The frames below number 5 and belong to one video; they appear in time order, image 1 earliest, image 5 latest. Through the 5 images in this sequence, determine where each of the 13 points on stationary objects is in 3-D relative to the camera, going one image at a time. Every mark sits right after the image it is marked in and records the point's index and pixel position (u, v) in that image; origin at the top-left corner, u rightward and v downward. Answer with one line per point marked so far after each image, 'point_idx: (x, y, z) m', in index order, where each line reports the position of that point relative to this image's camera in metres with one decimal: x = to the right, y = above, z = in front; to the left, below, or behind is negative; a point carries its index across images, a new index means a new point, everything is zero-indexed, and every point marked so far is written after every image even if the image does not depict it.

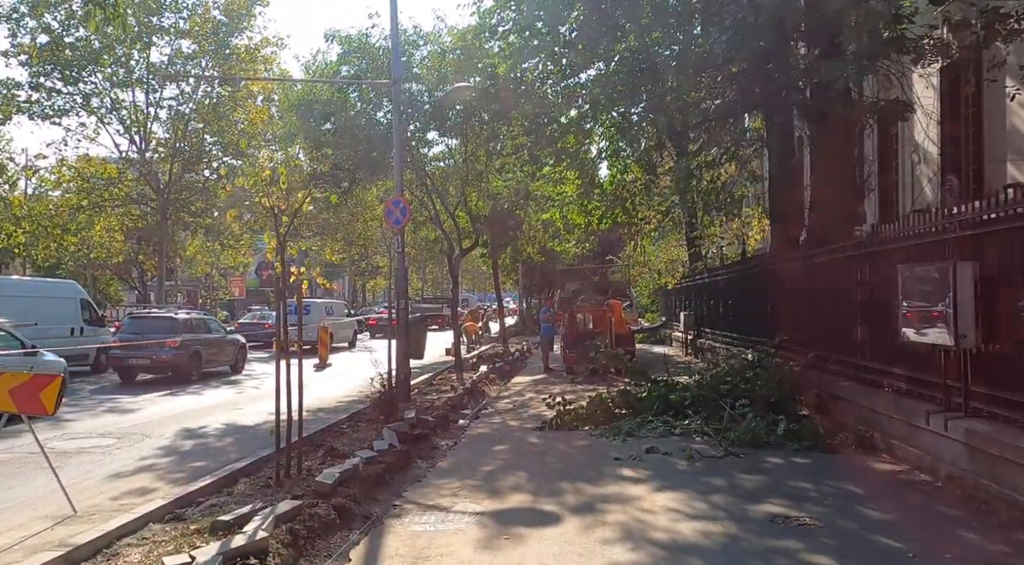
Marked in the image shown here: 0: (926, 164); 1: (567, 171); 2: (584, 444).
0: (+7.4, +2.1, +13.0) m
1: (+1.3, +2.7, +17.4) m
2: (+0.8, -1.8, +7.8) m
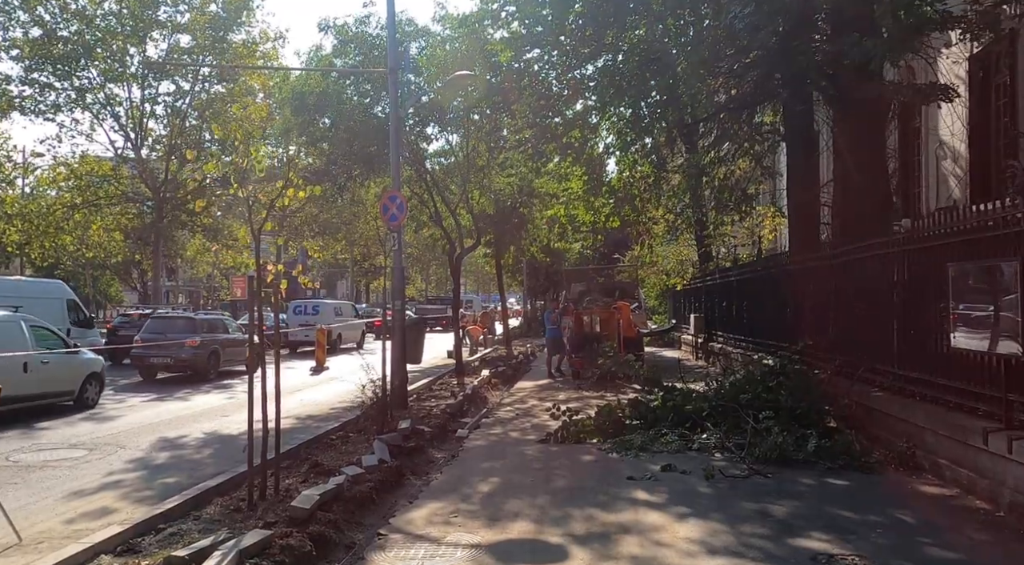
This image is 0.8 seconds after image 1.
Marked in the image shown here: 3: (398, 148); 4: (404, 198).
0: (+7.5, +2.1, +12.3) m
1: (+1.4, +2.7, +16.7) m
2: (+0.8, -1.8, +7.2) m
3: (-2.2, +2.6, +13.9) m
4: (-1.9, +1.4, +12.3) m
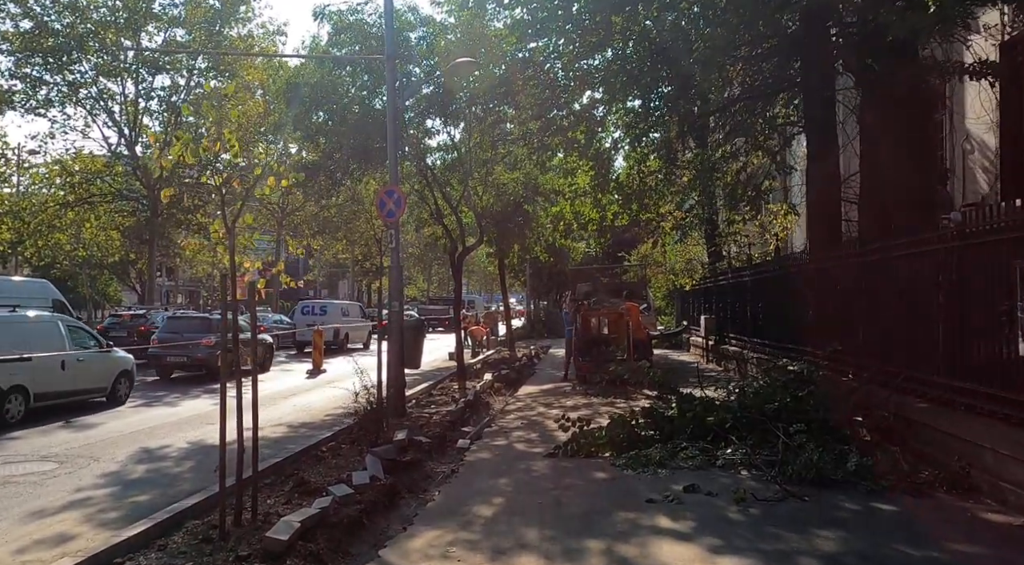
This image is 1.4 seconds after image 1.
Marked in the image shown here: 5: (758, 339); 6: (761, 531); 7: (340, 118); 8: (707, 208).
0: (+7.6, +2.1, +11.6) m
1: (+1.5, +2.7, +16.0) m
2: (+0.8, -1.8, +6.5) m
3: (-2.2, +2.6, +13.3) m
4: (-1.8, +1.4, +11.6) m
5: (+4.9, -1.1, +14.4) m
6: (+1.7, -1.7, +4.8) m
7: (-3.6, +3.5, +15.2) m
8: (+4.6, +1.8, +16.9) m
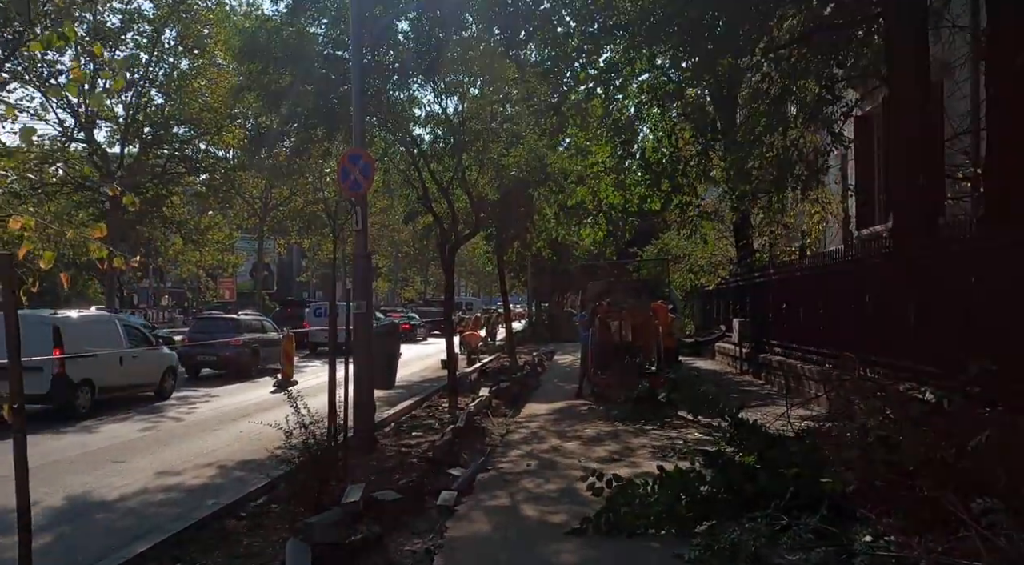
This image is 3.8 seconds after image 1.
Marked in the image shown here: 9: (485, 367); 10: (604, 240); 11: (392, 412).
0: (+7.6, +2.2, +9.0) m
1: (+1.5, +2.7, +13.4) m
2: (+0.9, -1.7, +3.9) m
3: (-2.1, +2.7, +10.7) m
4: (-1.8, +1.5, +9.0) m
5: (+5.0, -1.1, +11.8) m
6: (+1.7, -1.6, +2.3) m
7: (-3.6, +3.5, +12.6) m
8: (+4.6, +1.8, +14.4) m
9: (-0.7, -2.2, +18.9) m
10: (+2.5, +1.2, +19.2) m
11: (-1.9, -2.1, +11.6) m
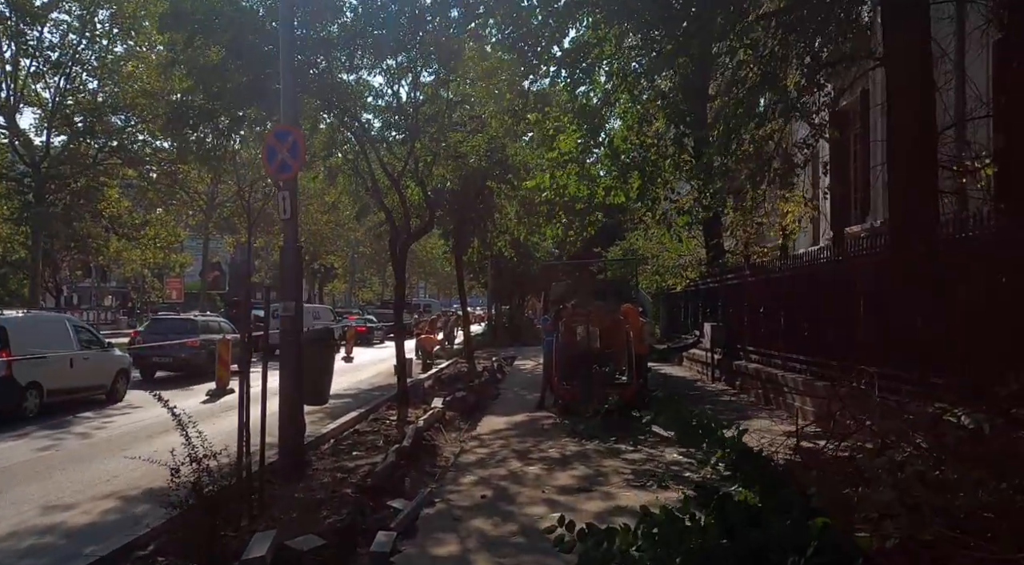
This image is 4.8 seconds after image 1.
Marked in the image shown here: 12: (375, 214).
0: (+7.1, +2.1, +8.3) m
1: (+0.8, +2.7, +12.4) m
2: (+0.7, -1.7, +2.8) m
3: (-2.7, +2.7, +9.5) m
4: (-2.2, +1.5, +7.8) m
5: (+4.3, -1.1, +11.0) m
6: (+1.6, -1.5, +1.2) m
7: (-4.3, +3.6, +11.3) m
8: (+3.8, +1.8, +13.5) m
9: (-1.7, -2.2, +17.7) m
10: (+1.4, +1.2, +18.2) m
11: (-2.6, -2.1, +10.4) m
12: (-3.3, +1.6, +17.1) m
